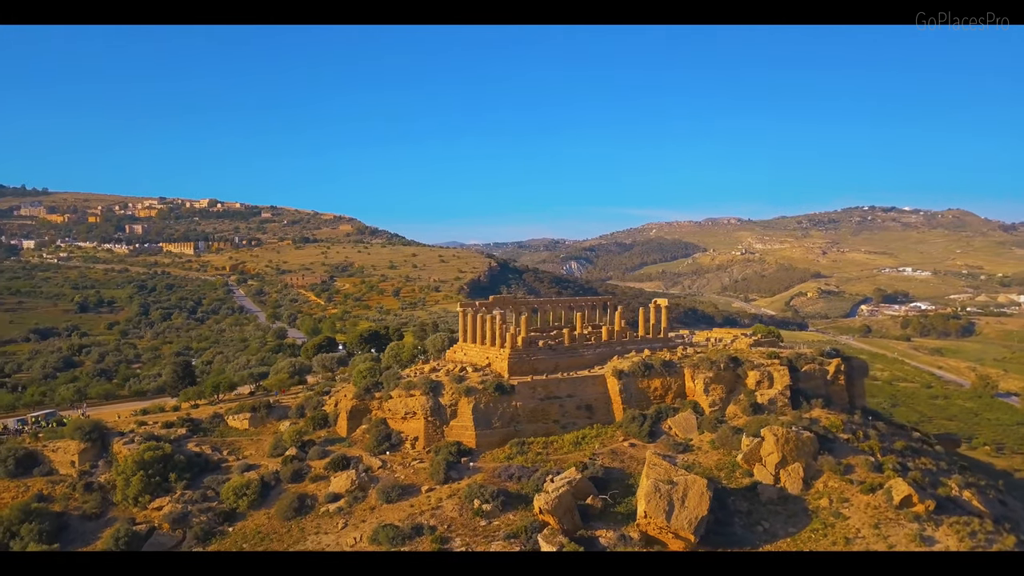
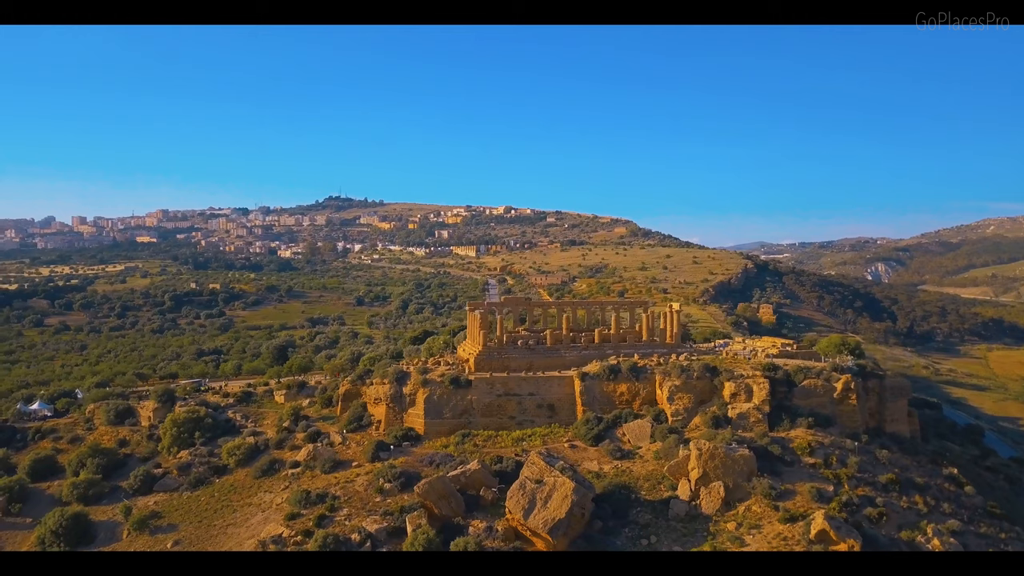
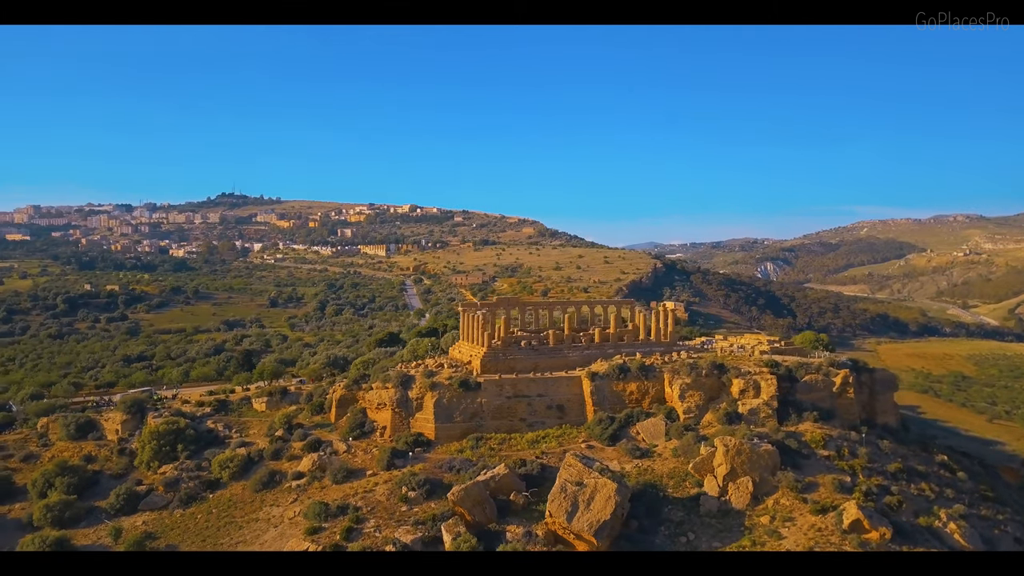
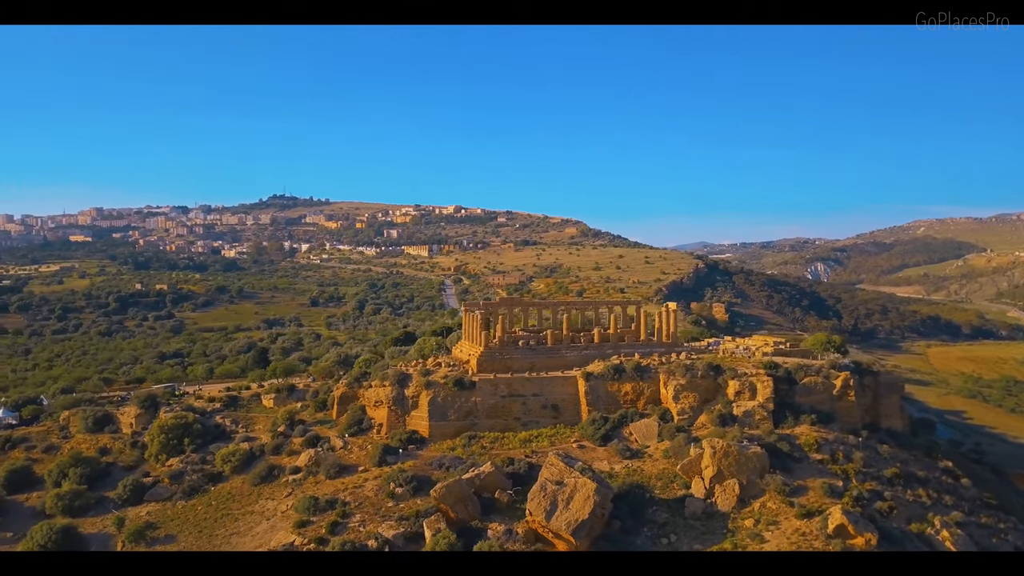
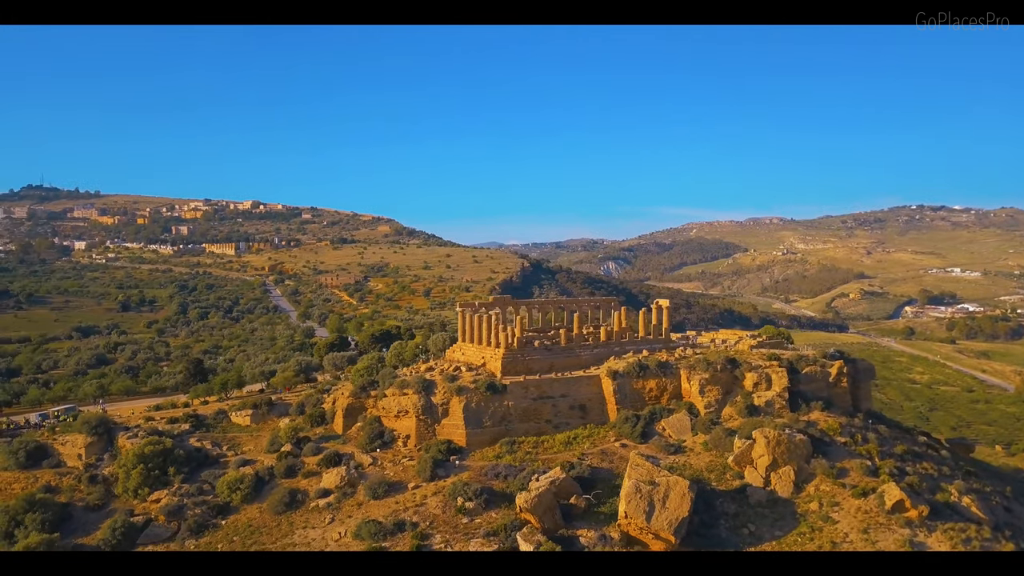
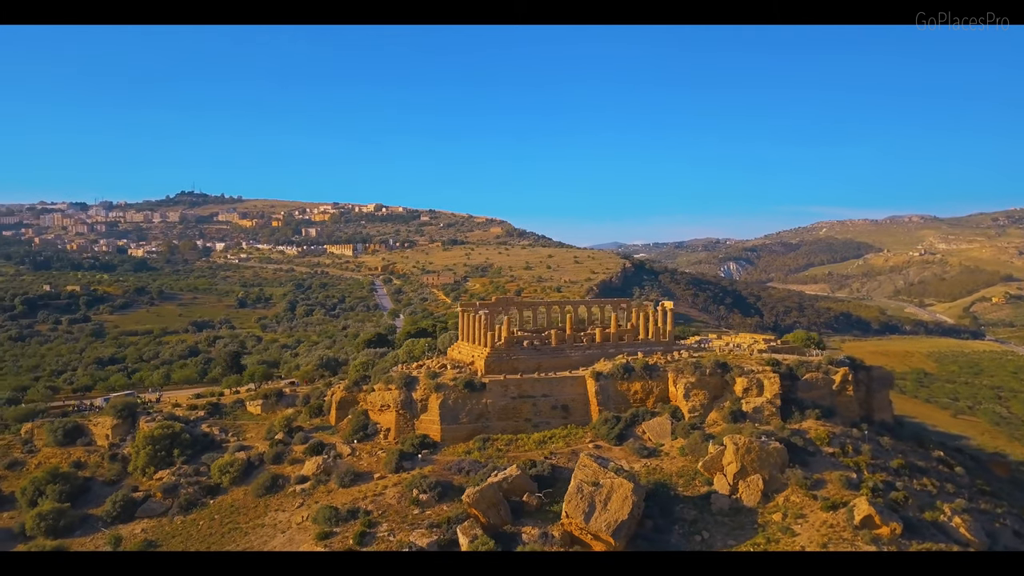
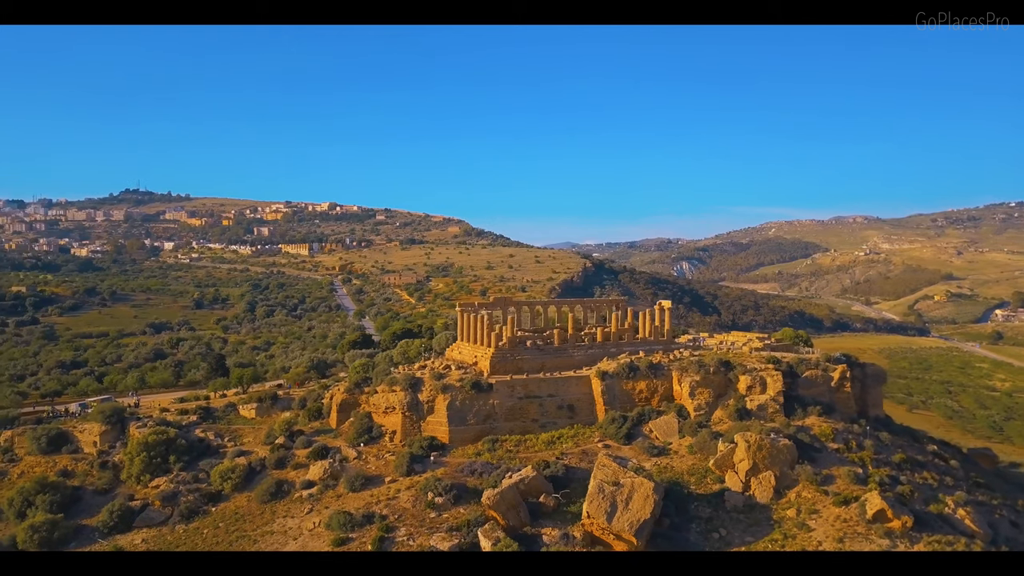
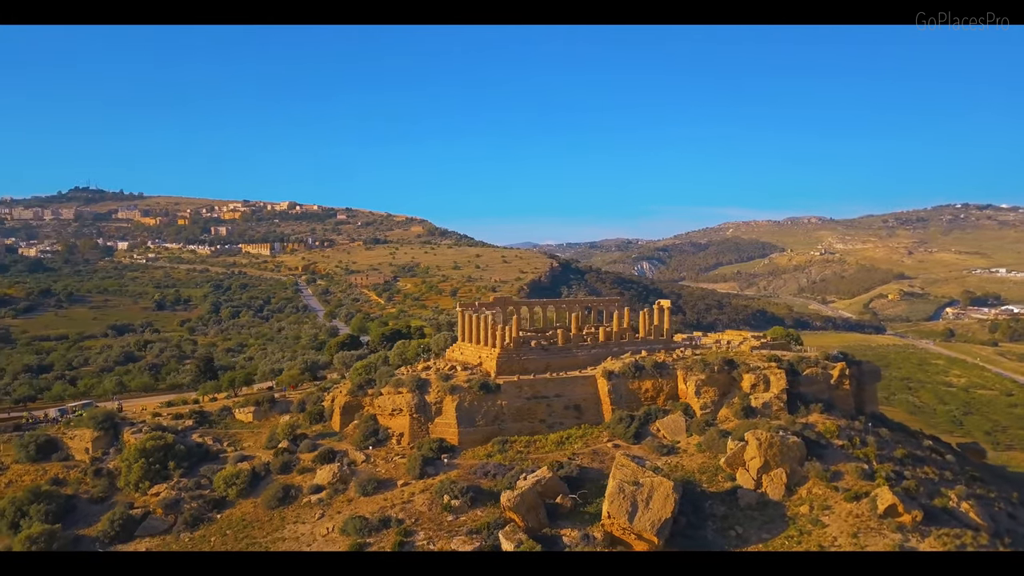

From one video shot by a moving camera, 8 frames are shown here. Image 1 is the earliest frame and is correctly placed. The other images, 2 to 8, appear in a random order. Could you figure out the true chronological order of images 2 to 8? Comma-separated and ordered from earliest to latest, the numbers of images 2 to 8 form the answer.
5, 8, 7, 6, 3, 4, 2
